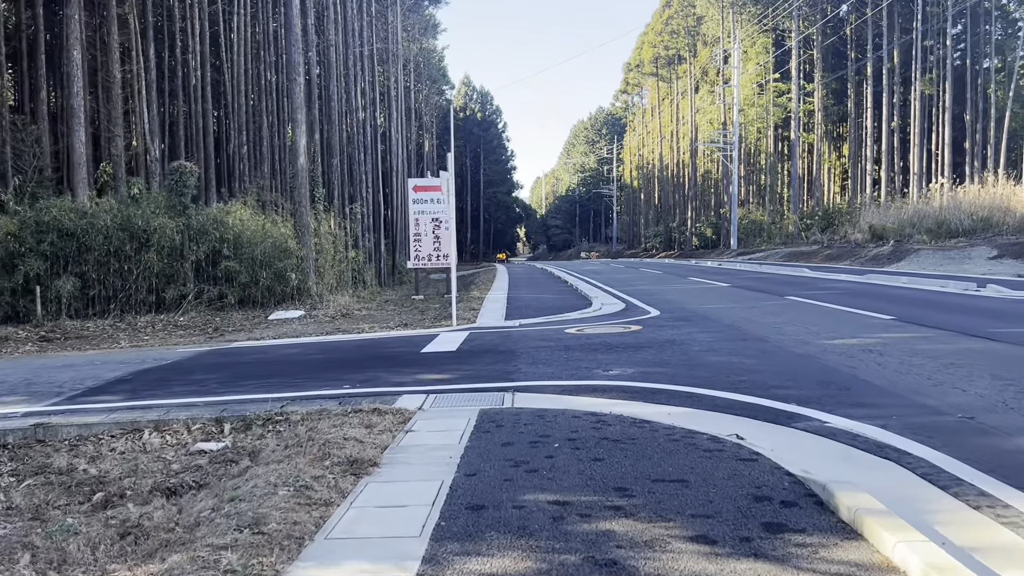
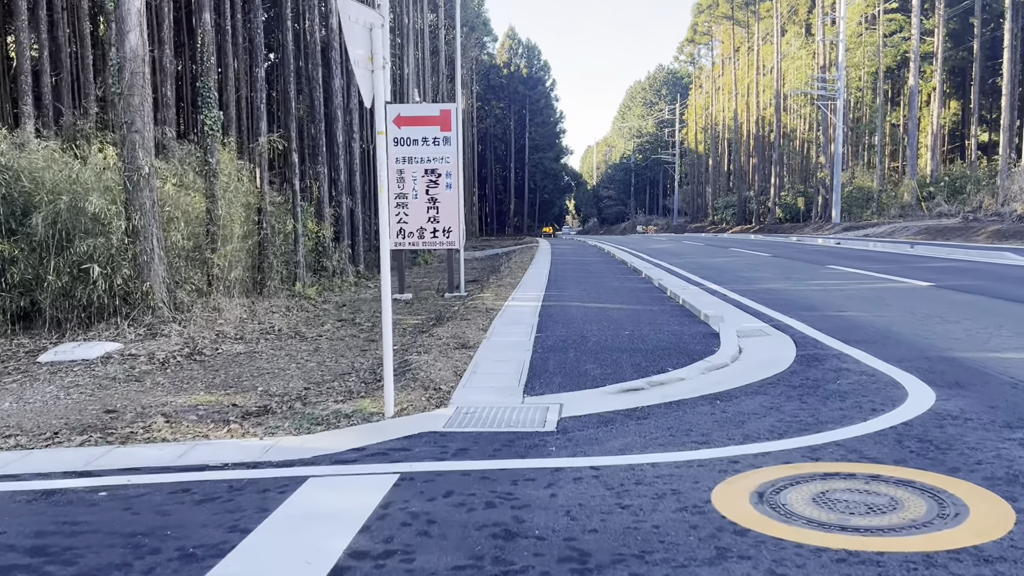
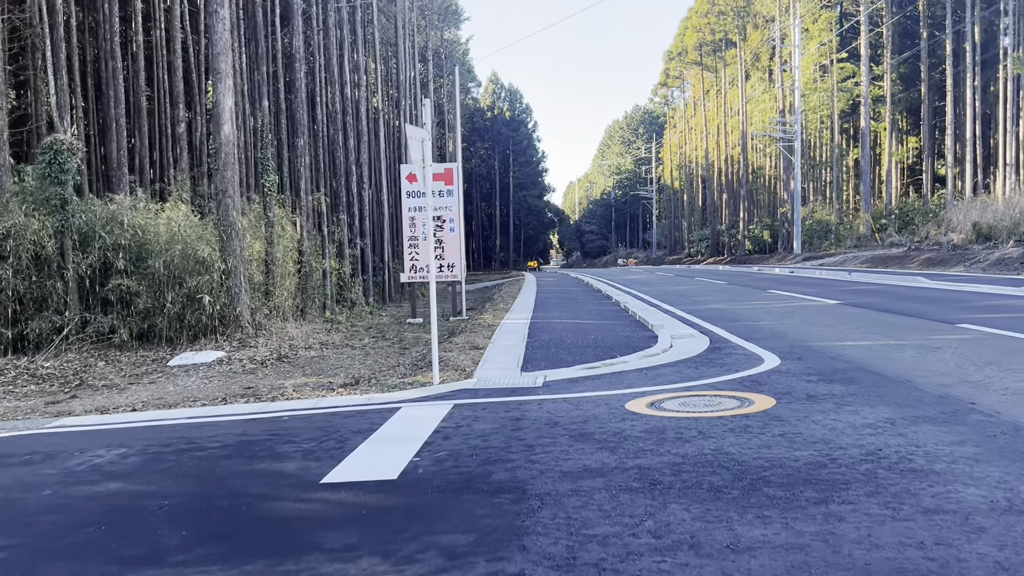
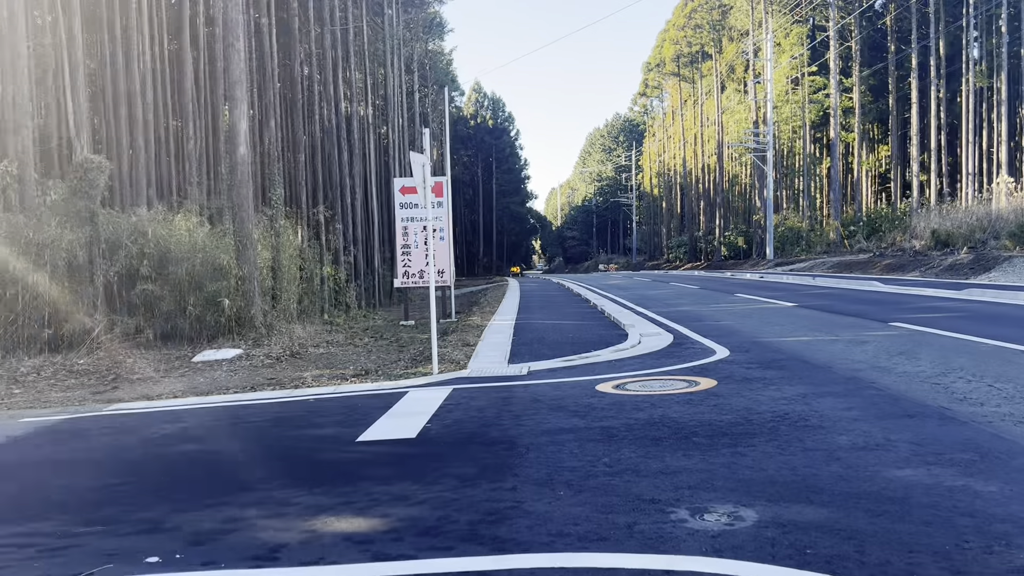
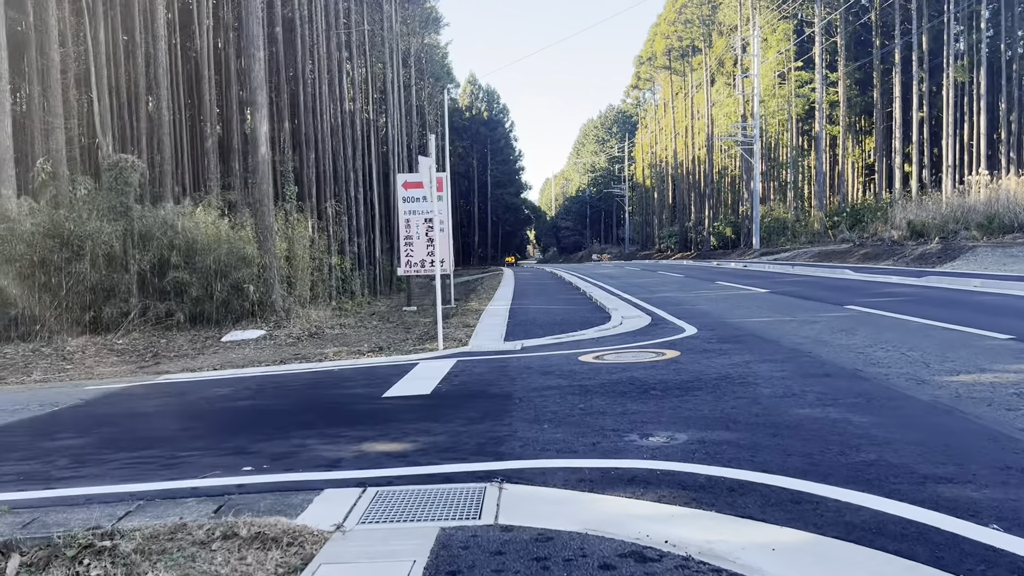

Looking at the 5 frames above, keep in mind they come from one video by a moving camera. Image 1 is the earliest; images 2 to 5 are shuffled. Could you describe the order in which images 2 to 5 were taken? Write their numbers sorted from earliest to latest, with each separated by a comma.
5, 4, 3, 2
